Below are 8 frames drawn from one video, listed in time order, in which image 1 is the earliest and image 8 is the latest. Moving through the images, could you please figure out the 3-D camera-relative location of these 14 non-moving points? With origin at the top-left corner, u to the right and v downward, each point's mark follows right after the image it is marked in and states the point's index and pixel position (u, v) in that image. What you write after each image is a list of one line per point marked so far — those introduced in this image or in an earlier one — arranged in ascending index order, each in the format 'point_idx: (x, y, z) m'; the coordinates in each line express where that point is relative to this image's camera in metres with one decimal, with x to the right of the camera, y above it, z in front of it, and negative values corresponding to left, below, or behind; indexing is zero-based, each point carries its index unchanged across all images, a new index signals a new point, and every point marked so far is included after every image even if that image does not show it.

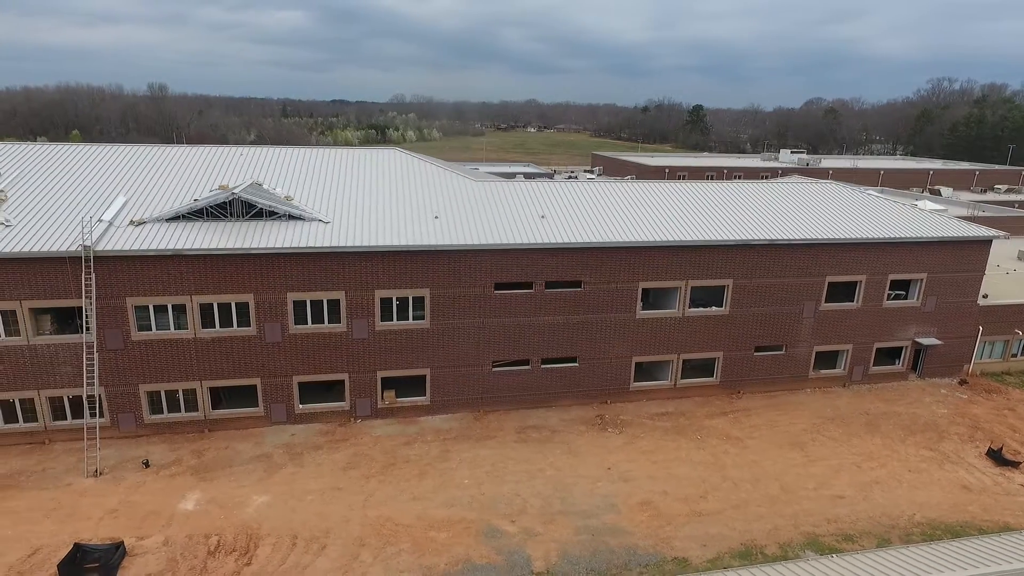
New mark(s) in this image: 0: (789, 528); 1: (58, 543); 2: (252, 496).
0: (+8.6, -7.4, +18.9) m
1: (-12.9, -7.2, +17.5) m
2: (-8.3, -6.7, +19.8) m
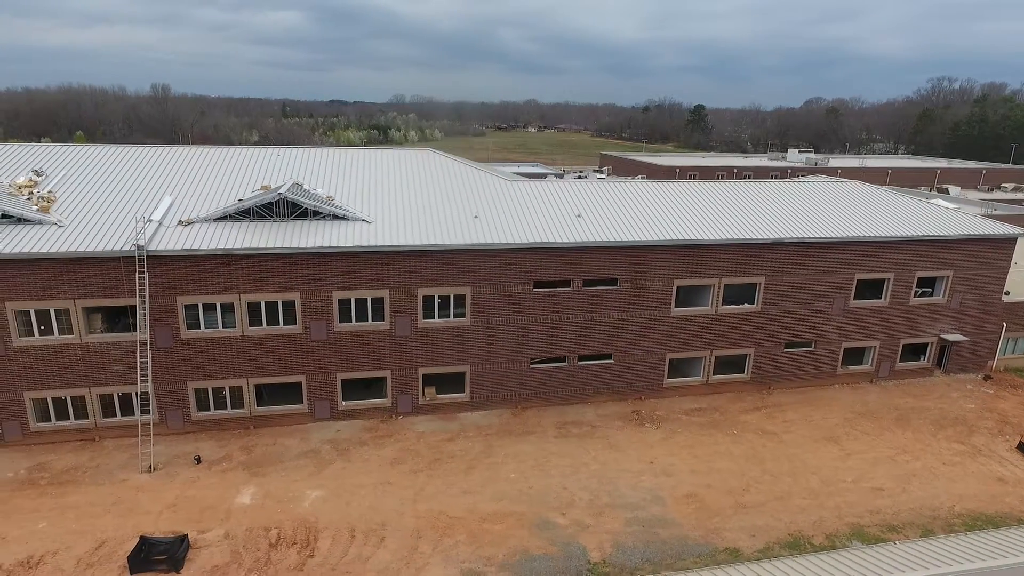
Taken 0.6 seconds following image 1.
0: (+10.2, -7.3, +19.4) m
1: (-11.3, -7.2, +17.9) m
2: (-6.7, -6.6, +20.2) m
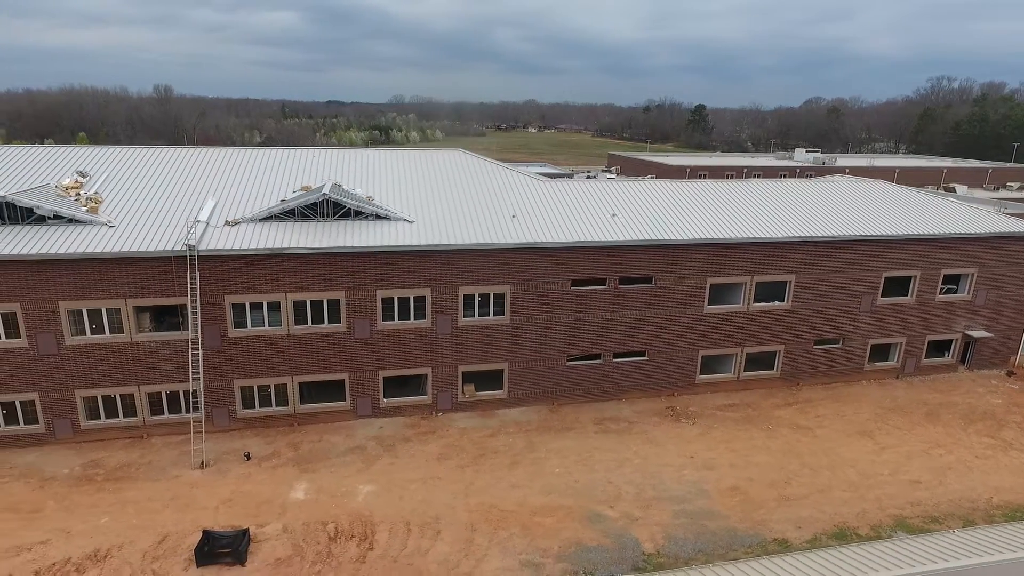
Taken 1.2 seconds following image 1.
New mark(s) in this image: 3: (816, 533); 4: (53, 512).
0: (+11.8, -7.2, +19.8) m
1: (-9.7, -7.2, +18.3) m
2: (-5.2, -6.6, +20.6) m
3: (+9.2, -7.4, +18.6) m
4: (-14.0, -6.8, +18.8) m
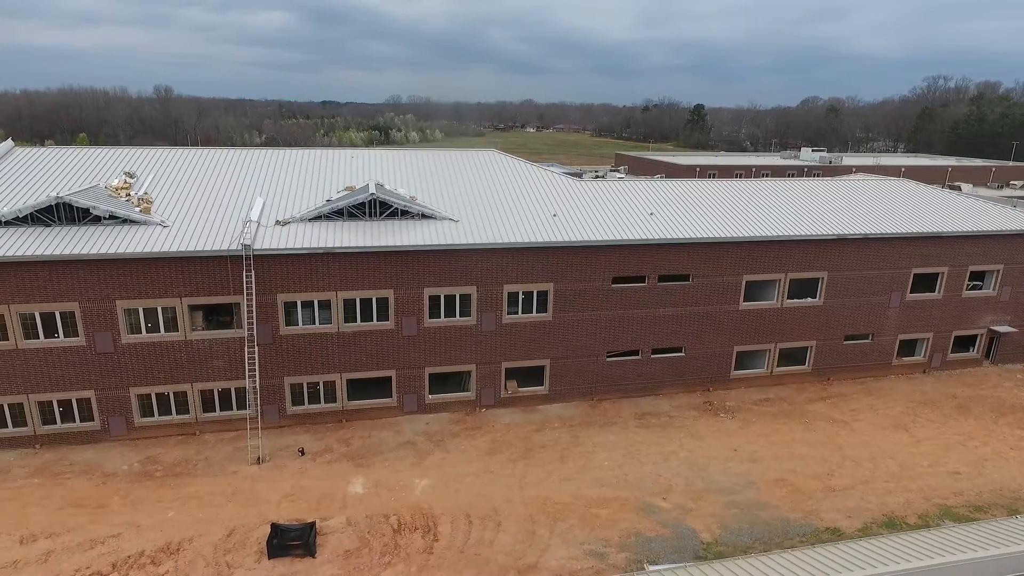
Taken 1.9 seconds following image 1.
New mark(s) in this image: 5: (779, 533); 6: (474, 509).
0: (+13.5, -7.0, +20.4) m
1: (-7.9, -7.1, +18.6) m
2: (-3.4, -6.5, +21.0) m
3: (+11.0, -7.3, +19.2) m
4: (-12.2, -6.8, +19.2) m
5: (+8.0, -7.4, +18.6) m
6: (-1.2, -7.0, +19.6) m
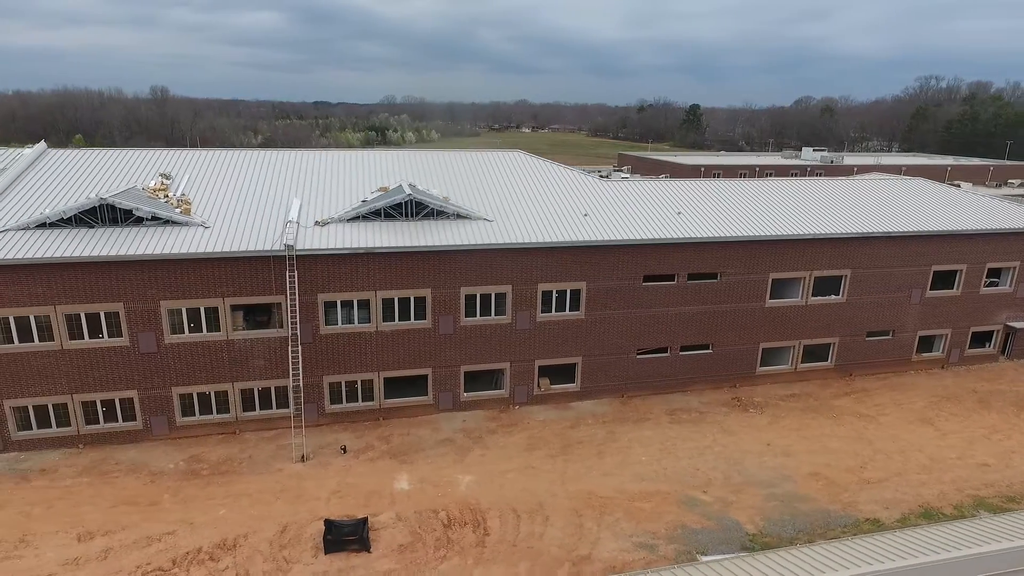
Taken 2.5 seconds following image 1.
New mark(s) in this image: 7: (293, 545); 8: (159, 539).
0: (+15.0, -6.9, +20.9) m
1: (-6.4, -7.1, +18.9) m
2: (-1.9, -6.5, +21.3) m
3: (+12.5, -7.2, +19.6) m
4: (-10.7, -6.8, +19.4) m
5: (+9.5, -7.3, +19.0) m
6: (+0.3, -7.0, +19.9) m
7: (-6.4, -7.5, +17.9) m
8: (-10.2, -7.3, +17.9) m
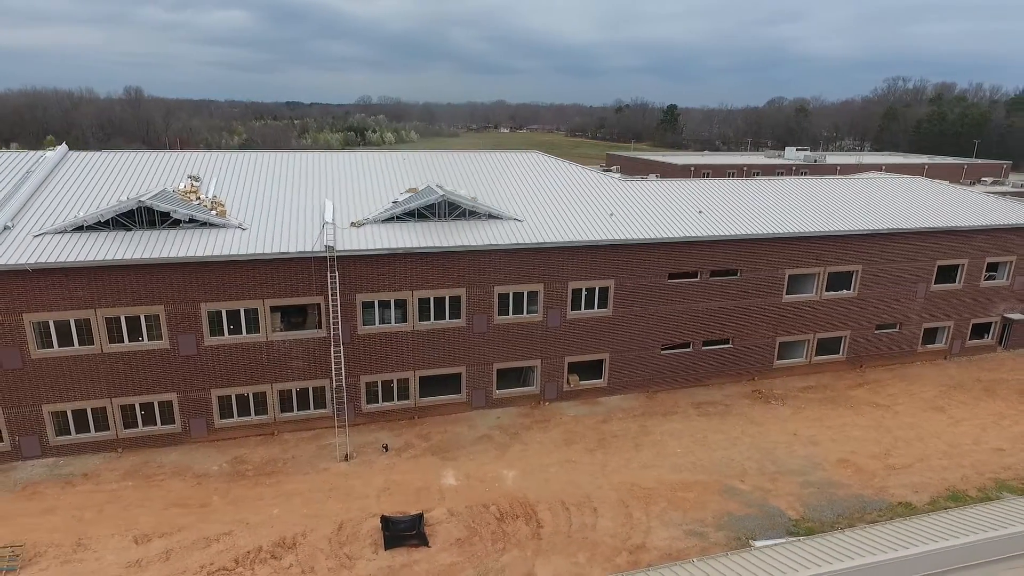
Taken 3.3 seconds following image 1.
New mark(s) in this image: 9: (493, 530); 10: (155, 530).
0: (+16.5, -6.7, +21.9) m
1: (-4.8, -7.1, +19.1) m
2: (-0.4, -6.4, +21.7) m
3: (+14.1, -7.0, +20.6) m
4: (-9.1, -6.8, +19.4) m
5: (+11.1, -7.1, +19.9) m
6: (+1.8, -6.9, +20.4) m
7: (-4.7, -7.5, +18.1) m
8: (-8.6, -7.3, +17.9) m
9: (-0.6, -7.4, +18.7) m
10: (-10.6, -7.2, +18.2) m
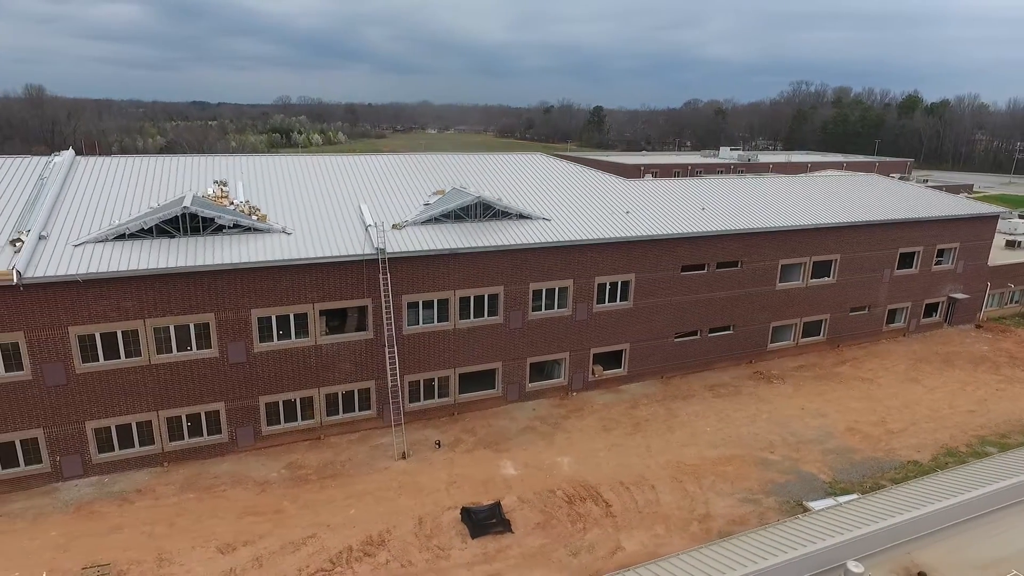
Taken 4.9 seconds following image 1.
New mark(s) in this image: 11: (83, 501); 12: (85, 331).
0: (+18.3, -5.9, +25.1) m
1: (-2.5, -7.1, +19.6) m
2: (+1.5, -6.3, +22.7) m
3: (+16.0, -6.3, +23.5) m
4: (-6.8, -7.0, +19.4) m
5: (+13.2, -6.6, +22.4) m
6: (+3.9, -6.7, +21.7) m
7: (-2.3, -7.4, +18.7) m
8: (-6.1, -7.4, +18.0) m
9: (+1.7, -7.2, +19.8) m
10: (-8.1, -7.3, +18.1) m
11: (-13.5, -6.7, +19.4) m
12: (-13.5, -1.4, +19.5) m
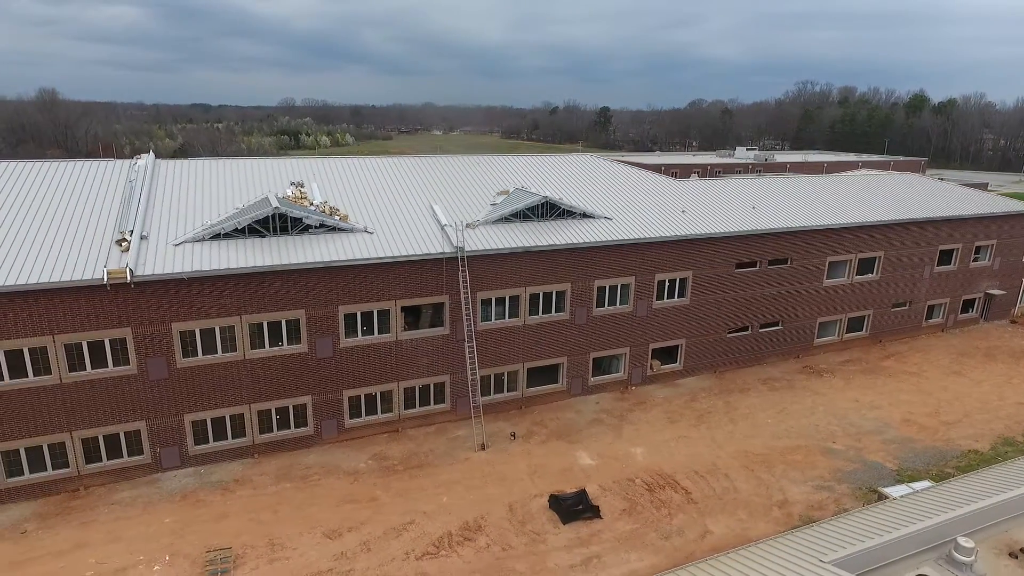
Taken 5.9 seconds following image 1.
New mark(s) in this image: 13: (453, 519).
0: (+21.1, -5.7, +25.9) m
1: (+0.3, -7.0, +20.4) m
2: (+4.3, -6.1, +23.5) m
3: (+18.9, -6.1, +24.3) m
4: (-4.0, -6.9, +20.2) m
5: (+16.0, -6.4, +23.2) m
6: (+6.7, -6.5, +22.5) m
7: (+0.6, -7.3, +19.4) m
8: (-3.3, -7.3, +18.8) m
9: (+4.6, -7.1, +20.6) m
10: (-5.3, -7.2, +18.8) m
11: (-10.7, -6.6, +20.2) m
12: (-10.7, -1.3, +20.3) m
13: (-1.9, -7.2, +19.3) m
